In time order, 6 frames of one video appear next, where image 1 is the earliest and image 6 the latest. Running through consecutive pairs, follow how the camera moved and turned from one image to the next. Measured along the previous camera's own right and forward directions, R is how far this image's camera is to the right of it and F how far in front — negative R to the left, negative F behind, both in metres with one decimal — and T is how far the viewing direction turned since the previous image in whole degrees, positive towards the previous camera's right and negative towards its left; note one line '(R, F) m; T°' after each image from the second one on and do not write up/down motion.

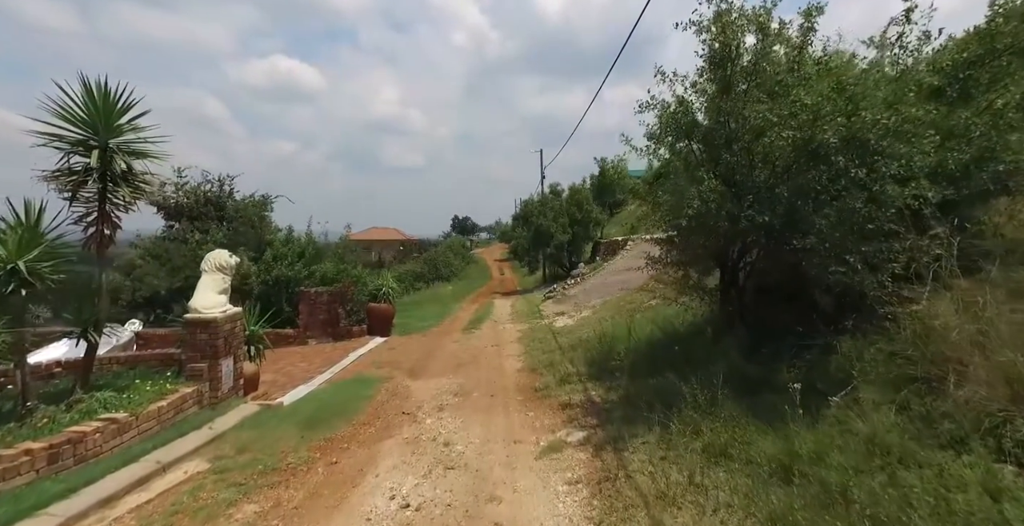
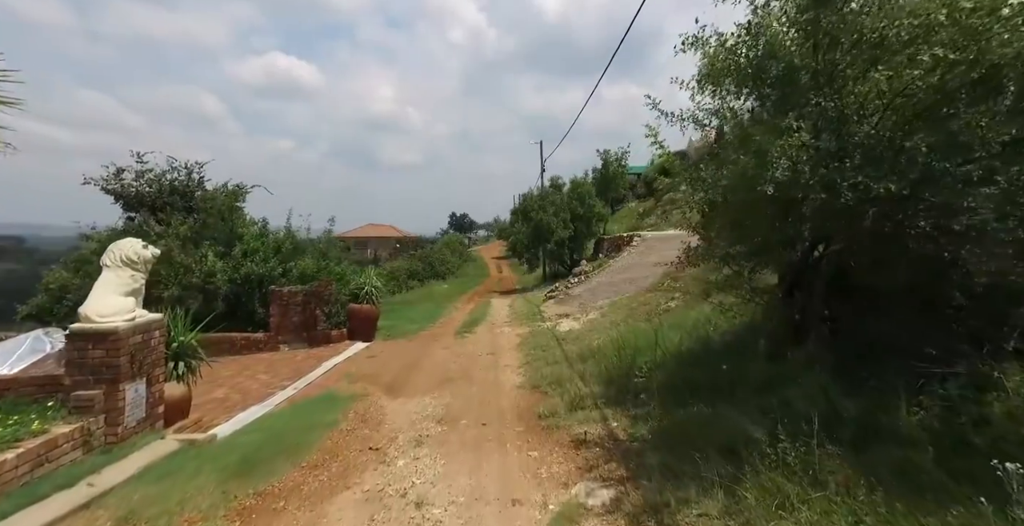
(0.0, +1.5) m; 0°
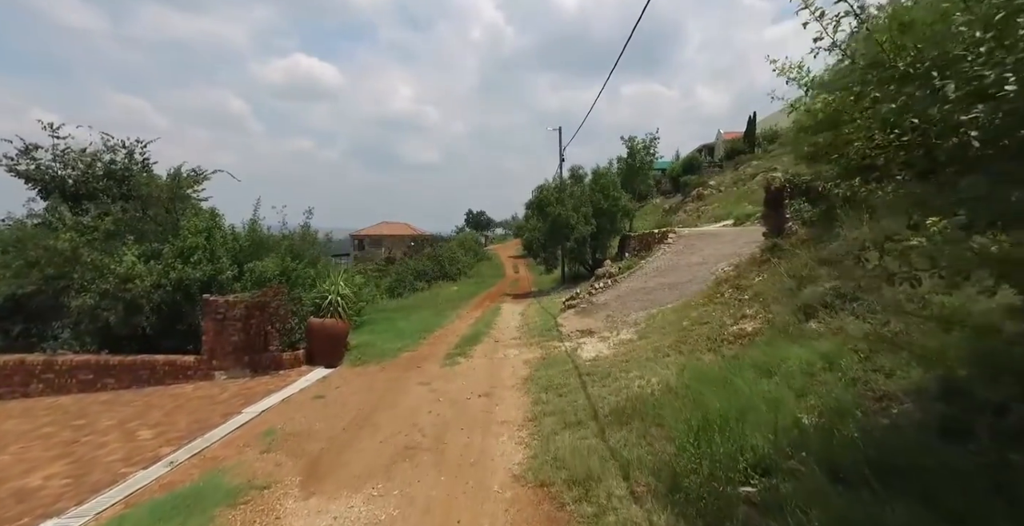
(+0.2, +3.1) m; -2°
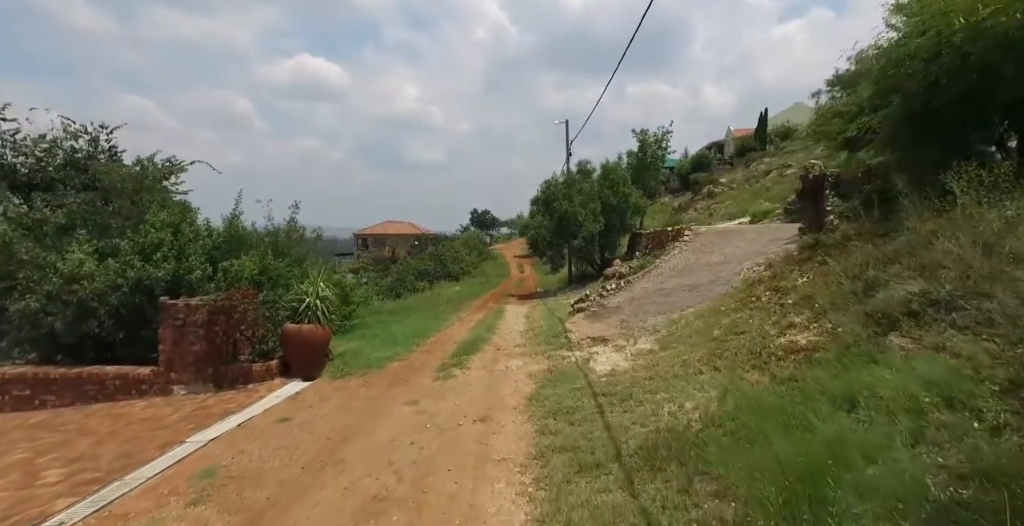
(0.0, +1.3) m; -1°
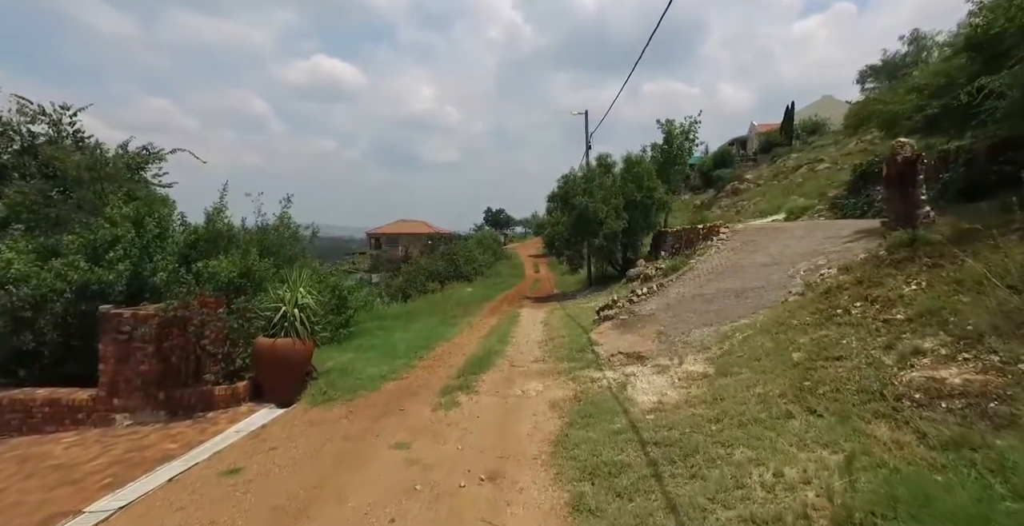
(-0.1, +1.6) m; -2°
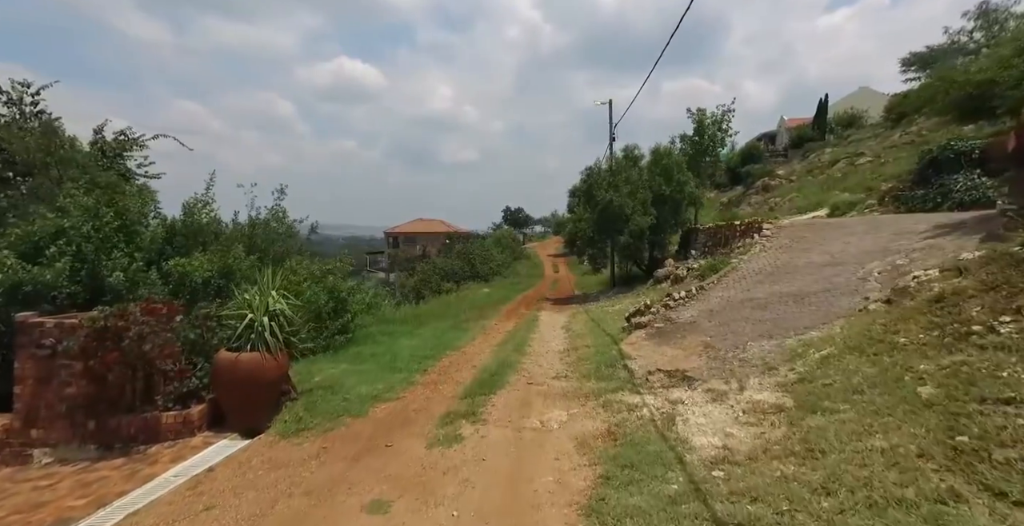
(0.0, +1.5) m; -2°
